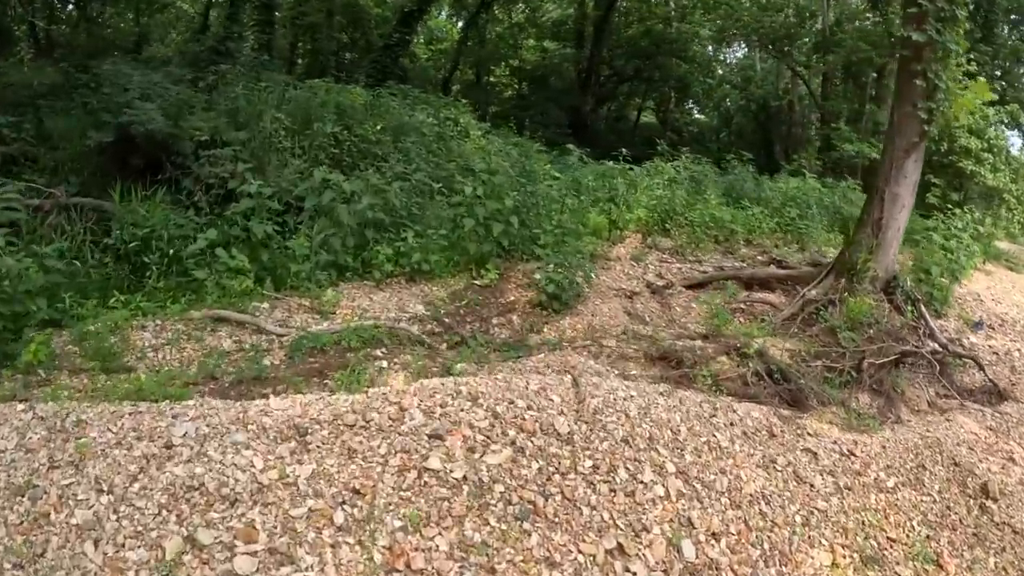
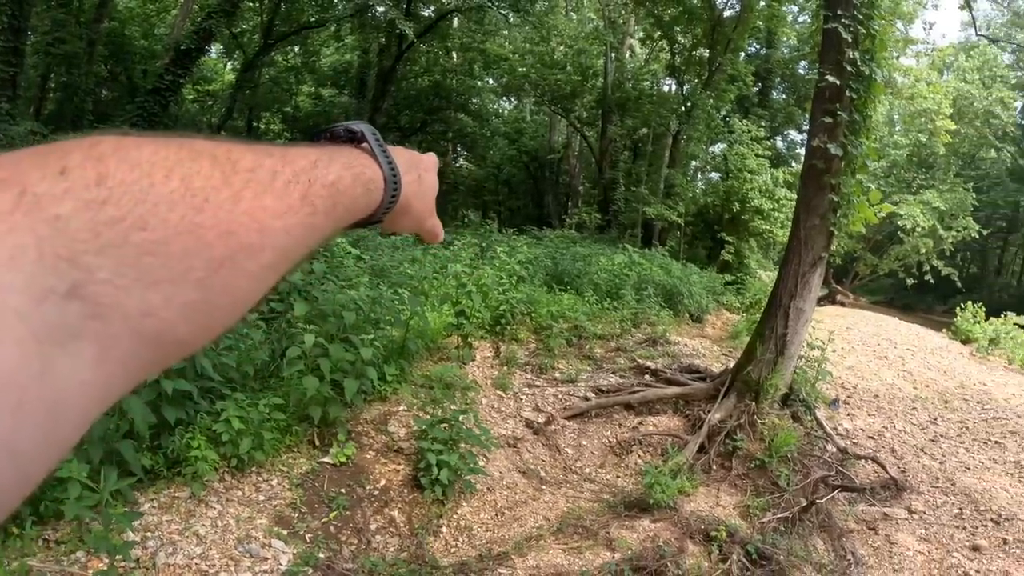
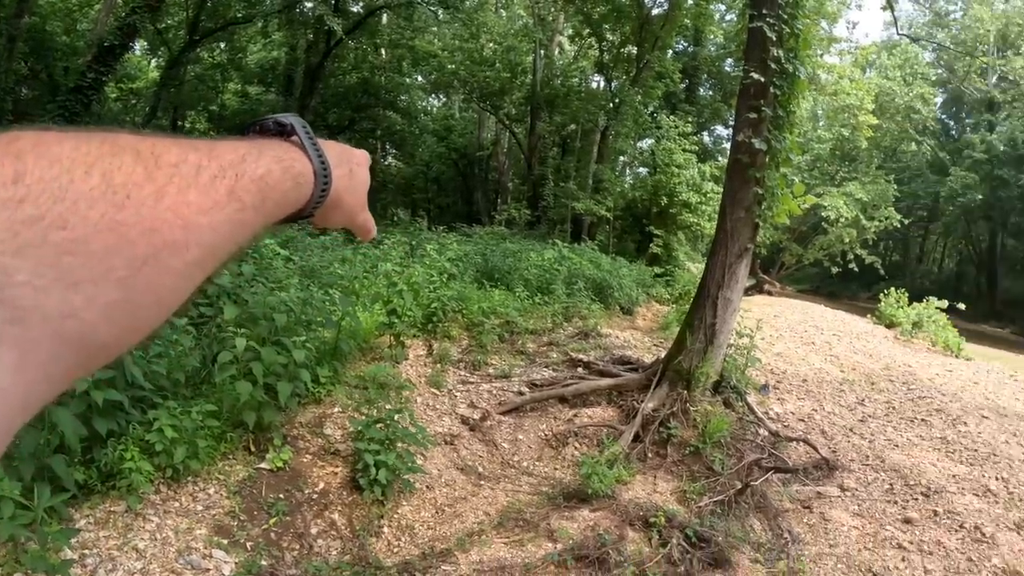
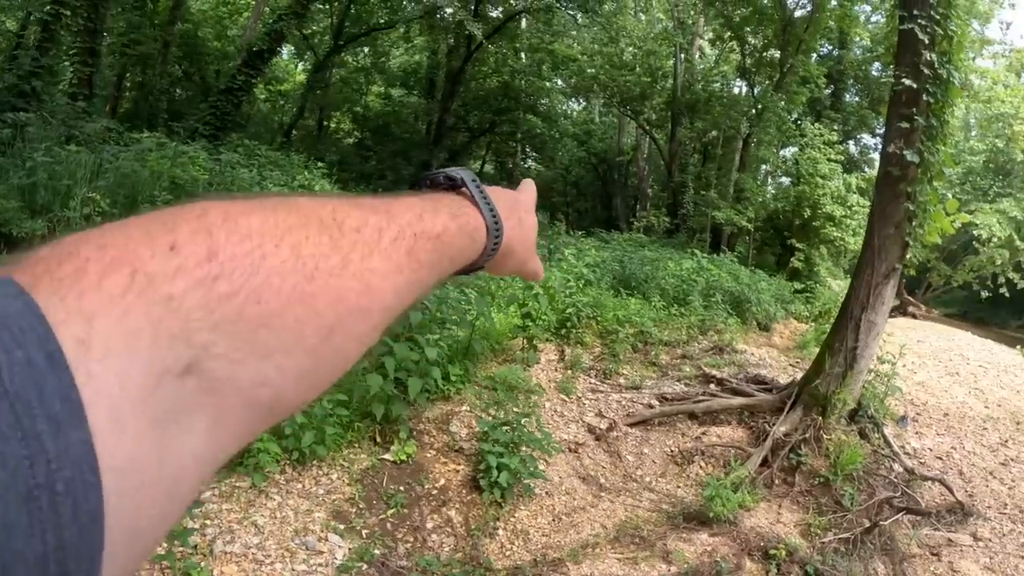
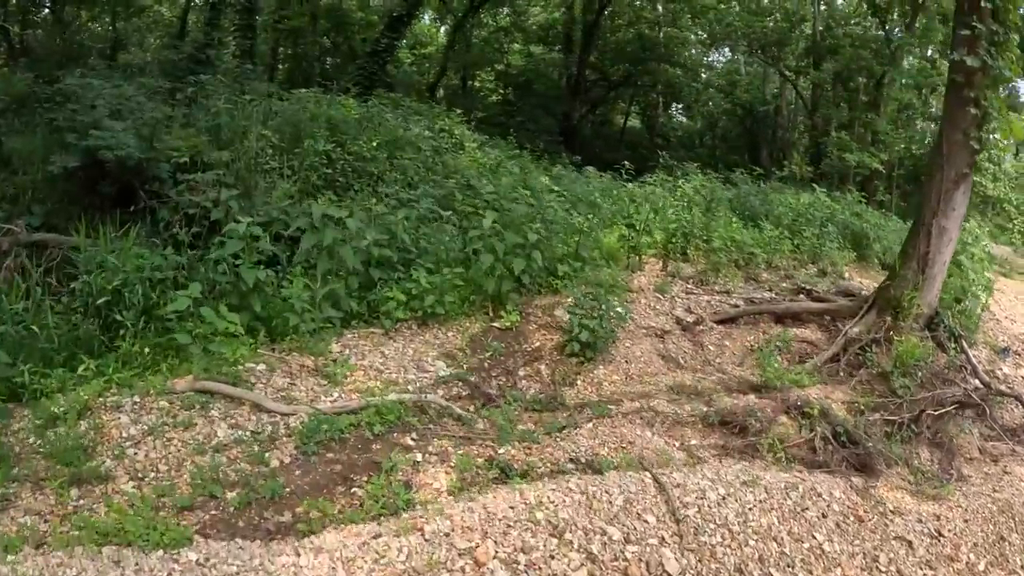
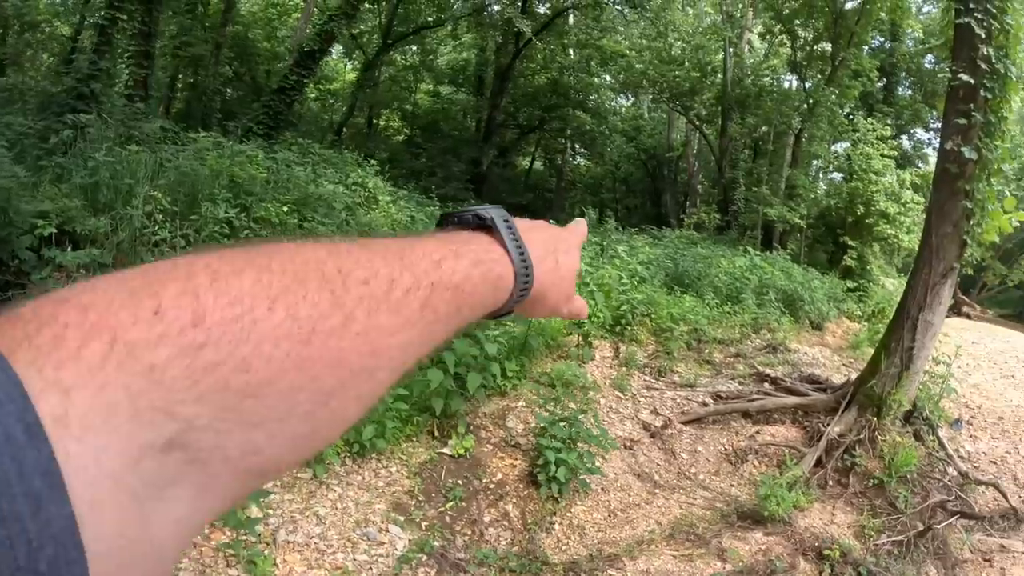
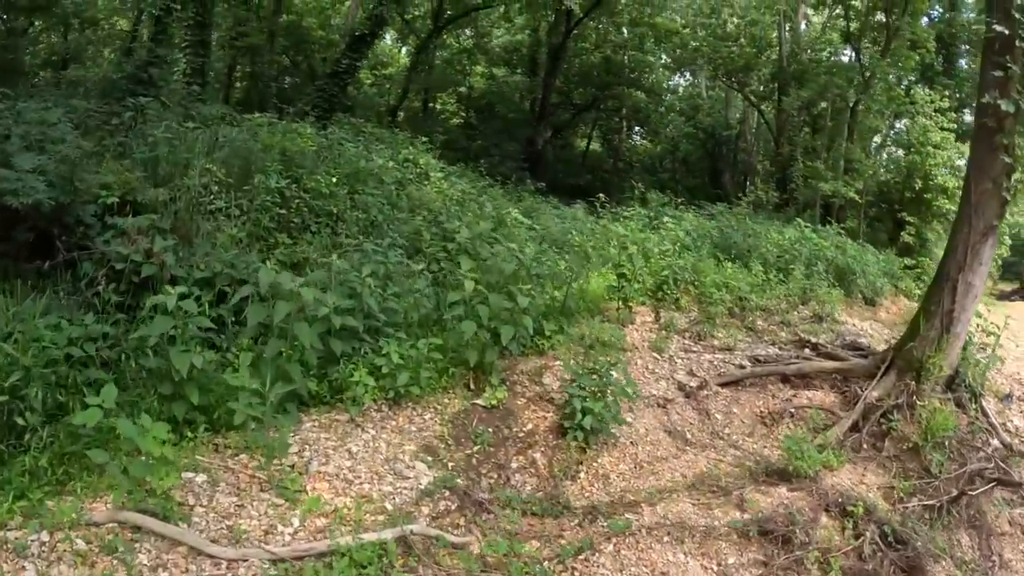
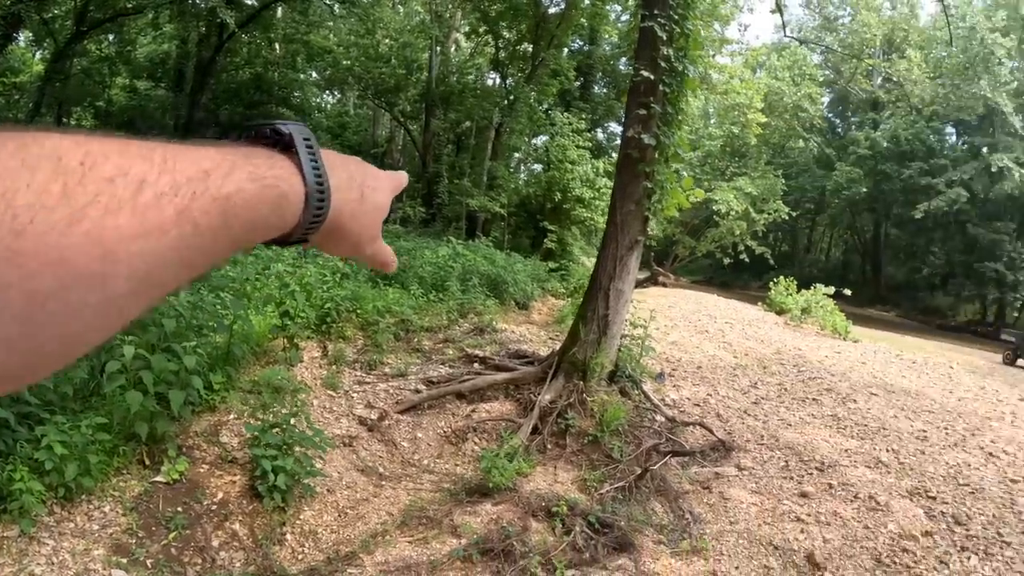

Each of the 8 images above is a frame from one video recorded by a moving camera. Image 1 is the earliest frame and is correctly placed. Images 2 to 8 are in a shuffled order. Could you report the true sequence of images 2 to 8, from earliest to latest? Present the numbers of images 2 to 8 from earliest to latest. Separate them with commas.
5, 7, 6, 4, 2, 3, 8
